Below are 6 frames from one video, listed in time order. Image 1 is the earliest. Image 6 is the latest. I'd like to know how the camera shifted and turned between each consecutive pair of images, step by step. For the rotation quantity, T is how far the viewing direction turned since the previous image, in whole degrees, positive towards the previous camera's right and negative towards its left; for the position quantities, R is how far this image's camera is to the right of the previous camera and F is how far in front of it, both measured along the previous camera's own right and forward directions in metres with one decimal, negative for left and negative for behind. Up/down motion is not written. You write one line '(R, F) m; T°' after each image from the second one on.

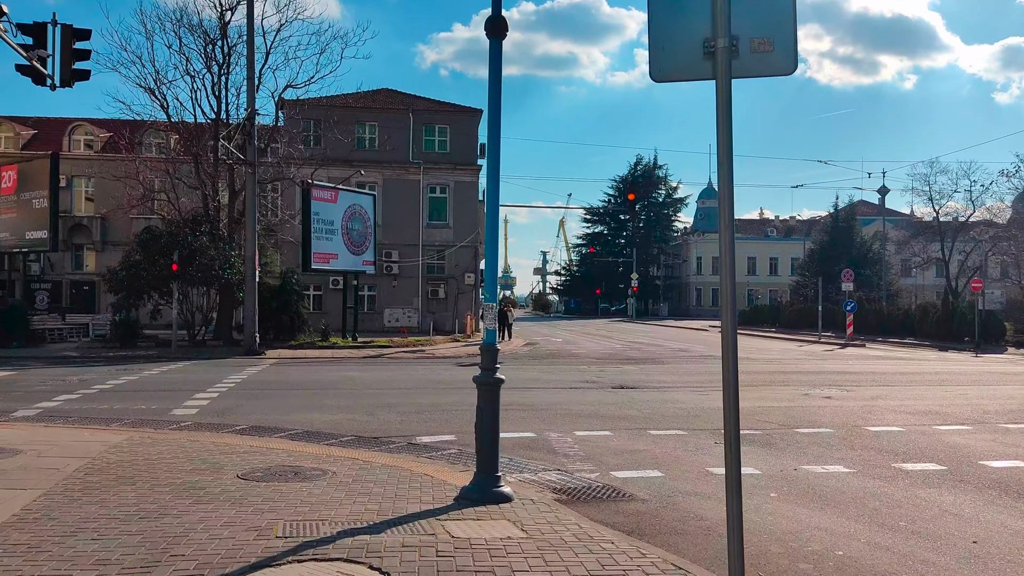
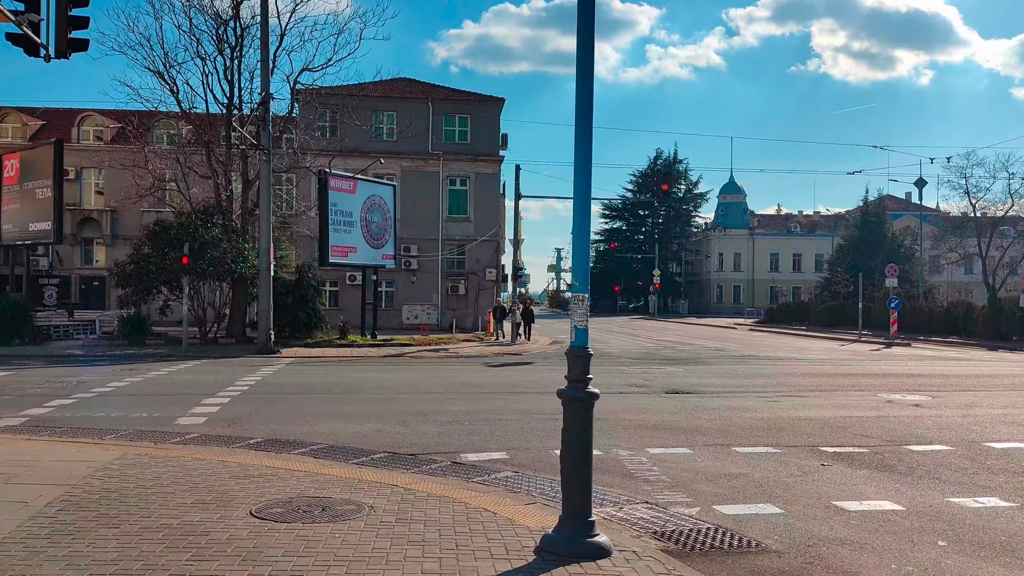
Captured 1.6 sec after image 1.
(-0.5, +1.6) m; -1°
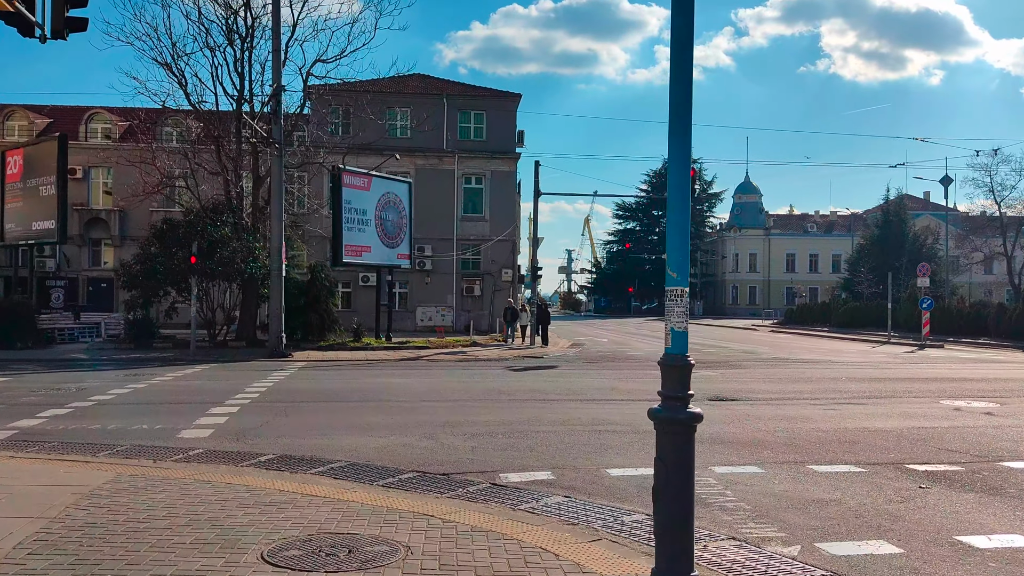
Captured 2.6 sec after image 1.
(-0.3, +1.1) m; -1°
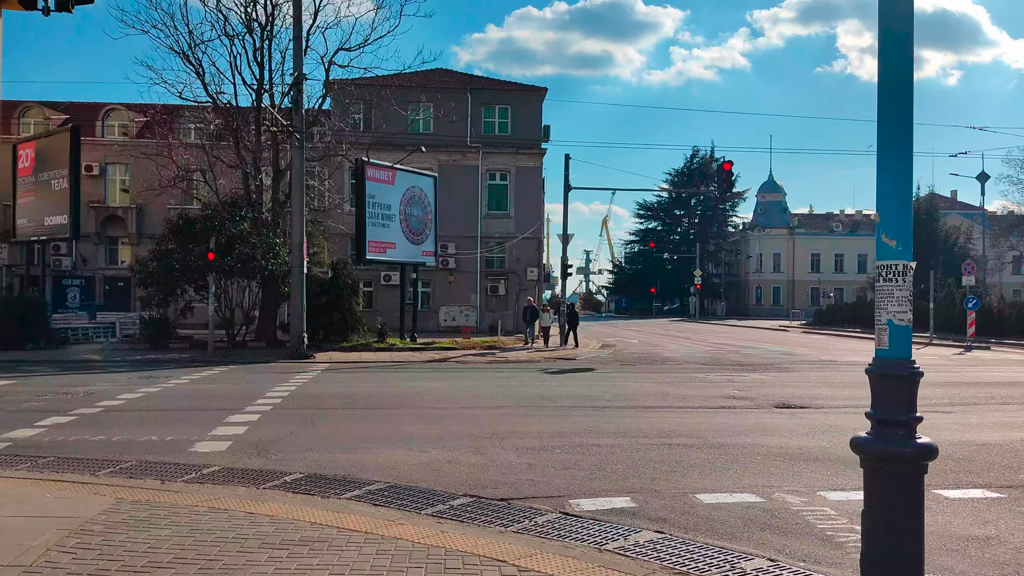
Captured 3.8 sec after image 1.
(-0.4, +1.2) m; -1°
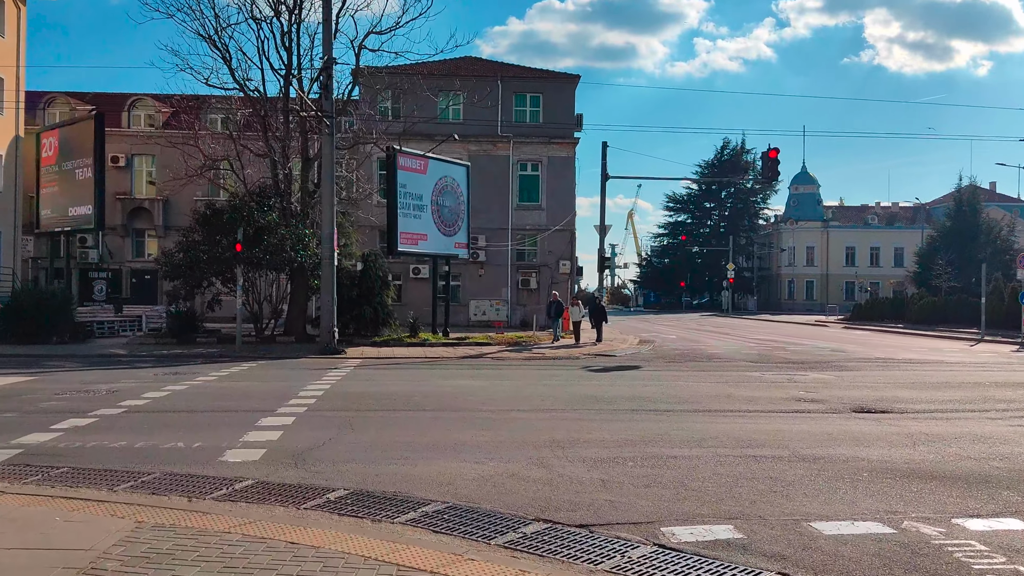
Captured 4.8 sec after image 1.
(-0.4, +0.9) m; -2°
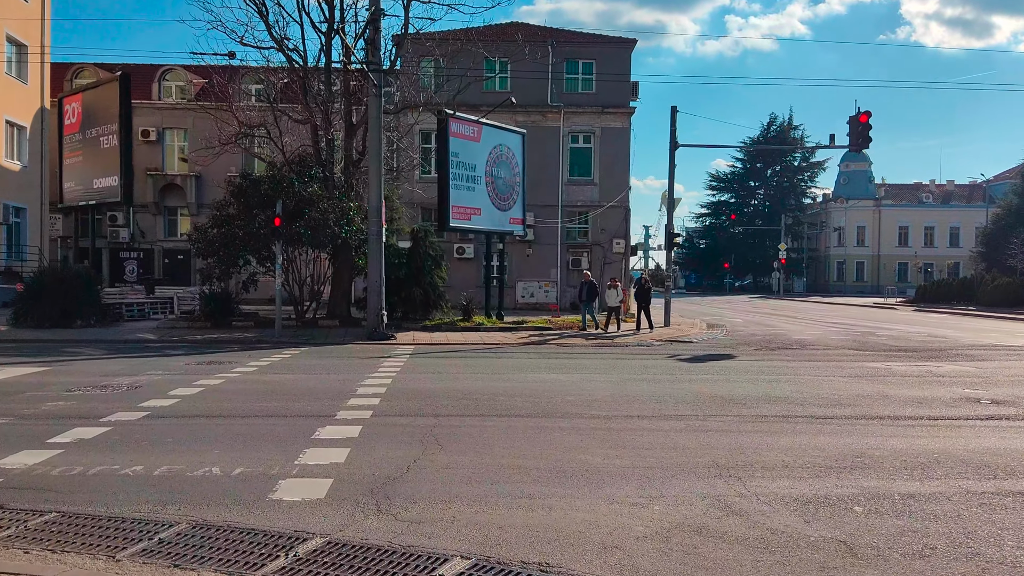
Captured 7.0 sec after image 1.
(-0.9, +2.2) m; -2°
